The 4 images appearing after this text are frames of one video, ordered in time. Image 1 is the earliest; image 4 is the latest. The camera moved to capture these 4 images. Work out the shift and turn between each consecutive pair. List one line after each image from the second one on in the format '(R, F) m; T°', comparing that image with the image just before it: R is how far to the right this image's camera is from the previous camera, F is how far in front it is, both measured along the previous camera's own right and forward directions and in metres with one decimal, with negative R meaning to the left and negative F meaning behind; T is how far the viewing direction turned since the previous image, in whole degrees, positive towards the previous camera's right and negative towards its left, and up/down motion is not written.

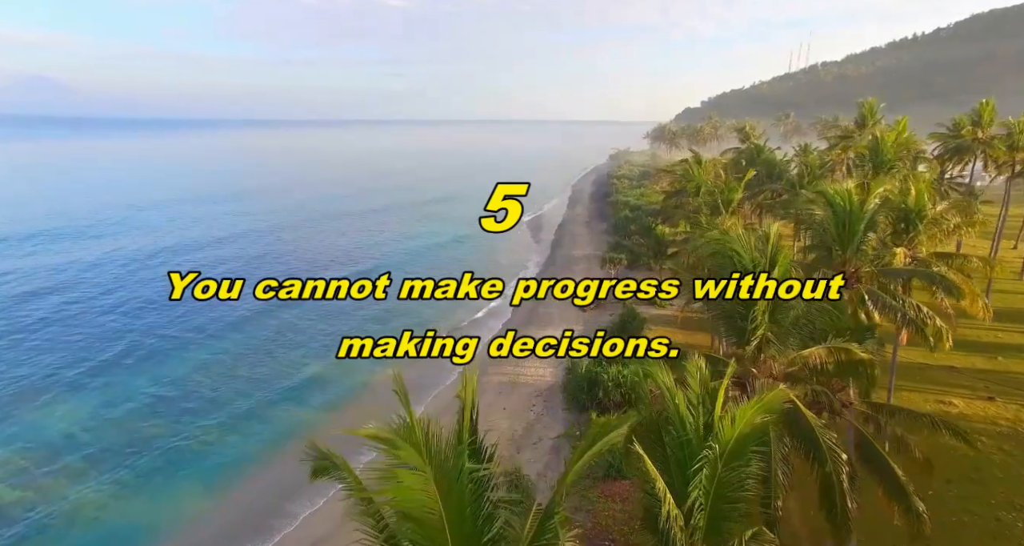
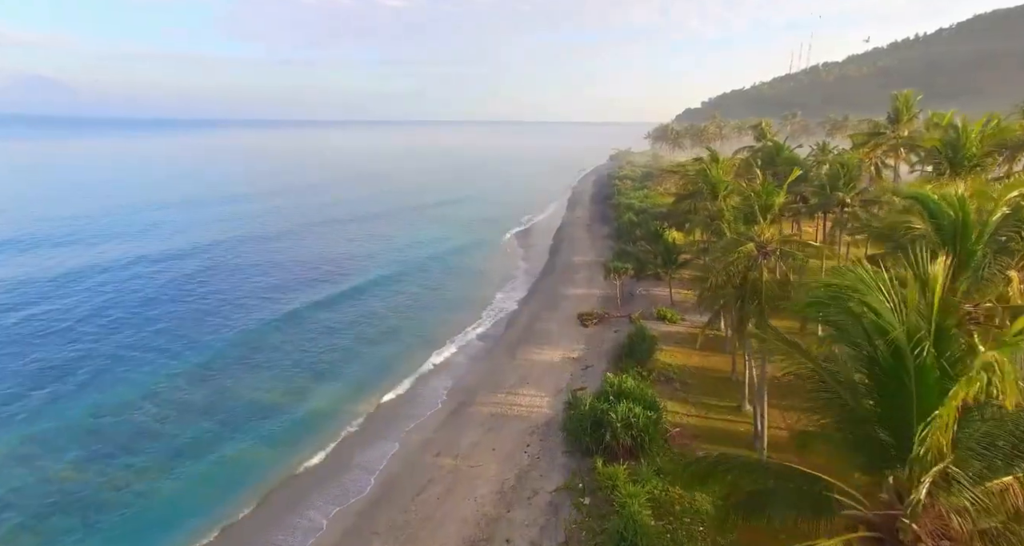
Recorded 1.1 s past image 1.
(+0.3, +4.0) m; 0°
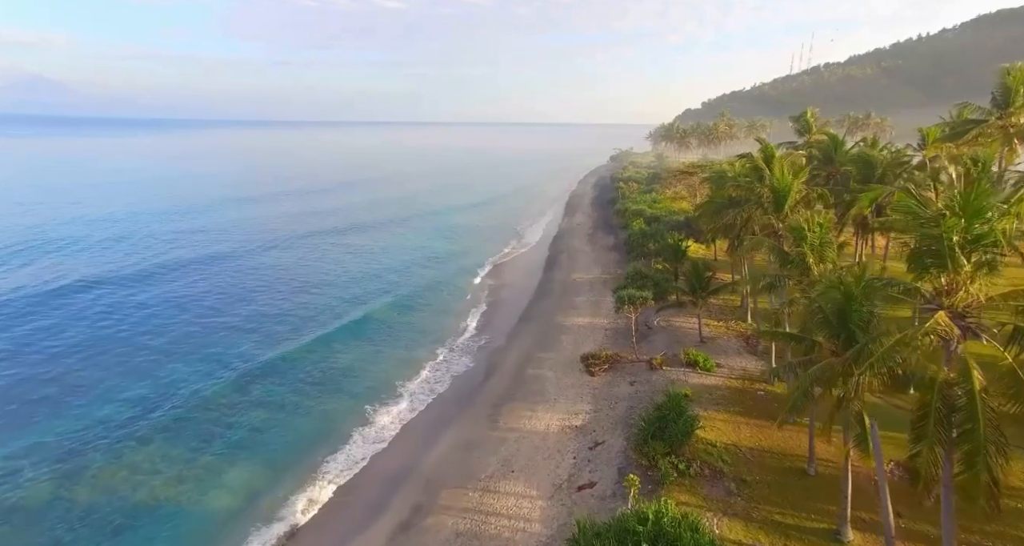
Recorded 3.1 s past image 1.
(+0.7, +8.5) m; 0°
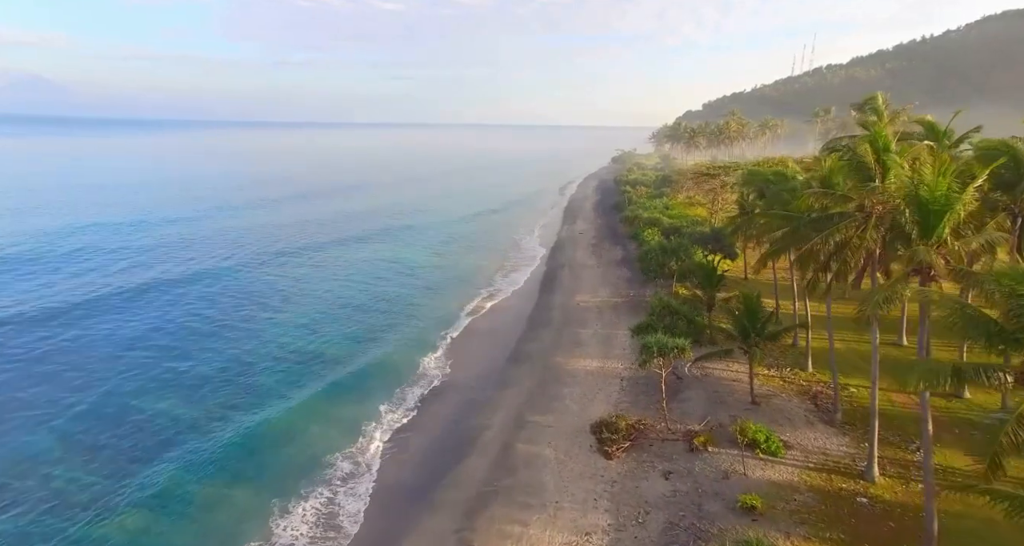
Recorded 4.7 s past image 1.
(+0.5, +7.9) m; 0°
